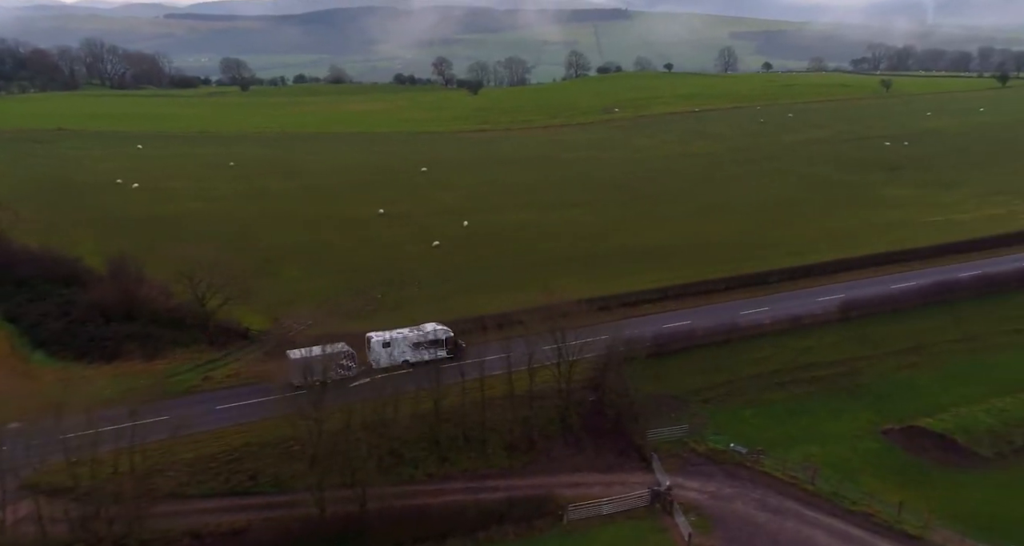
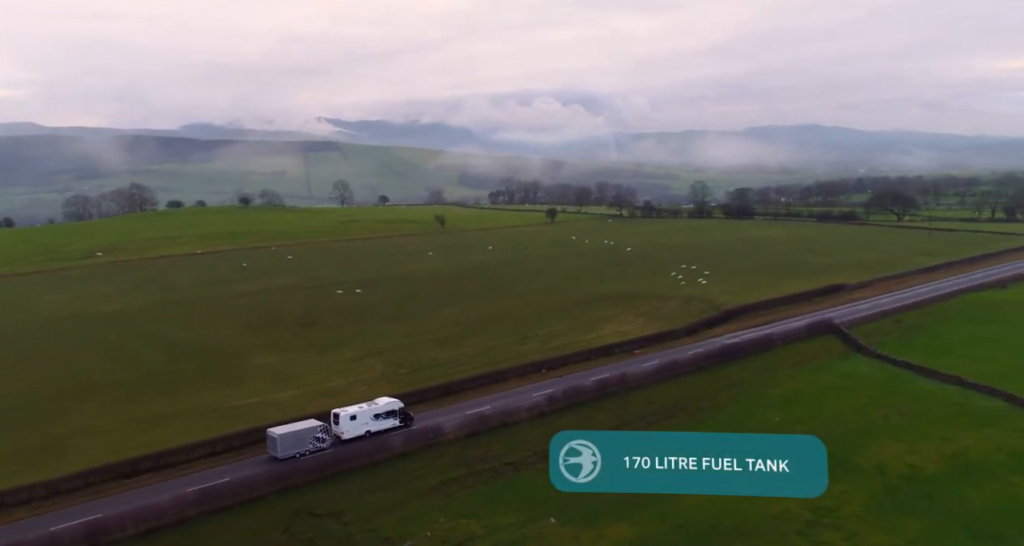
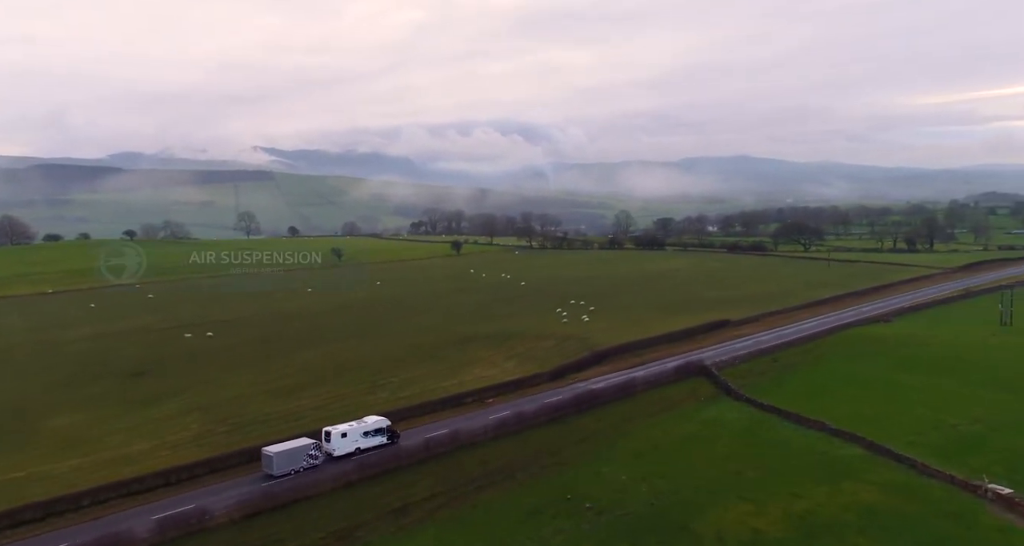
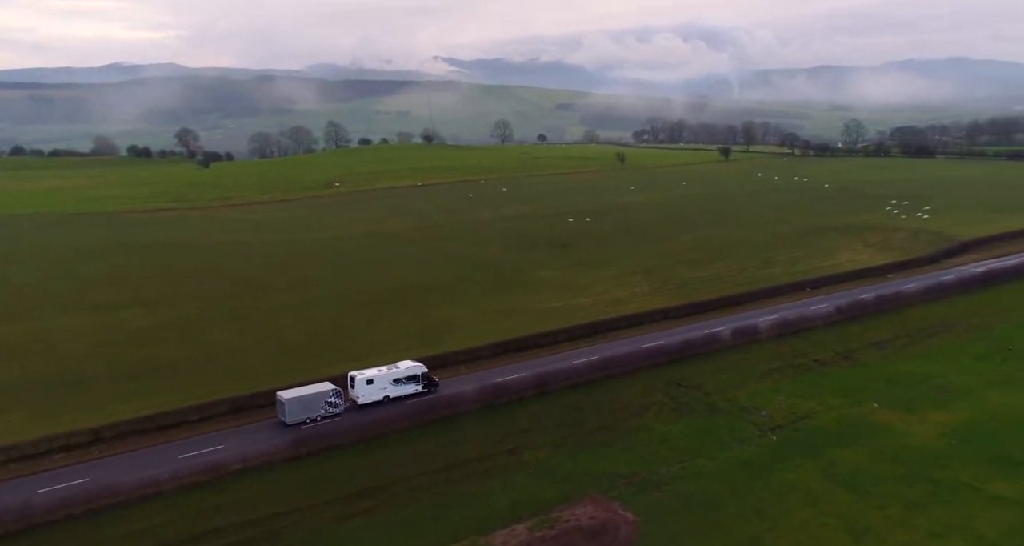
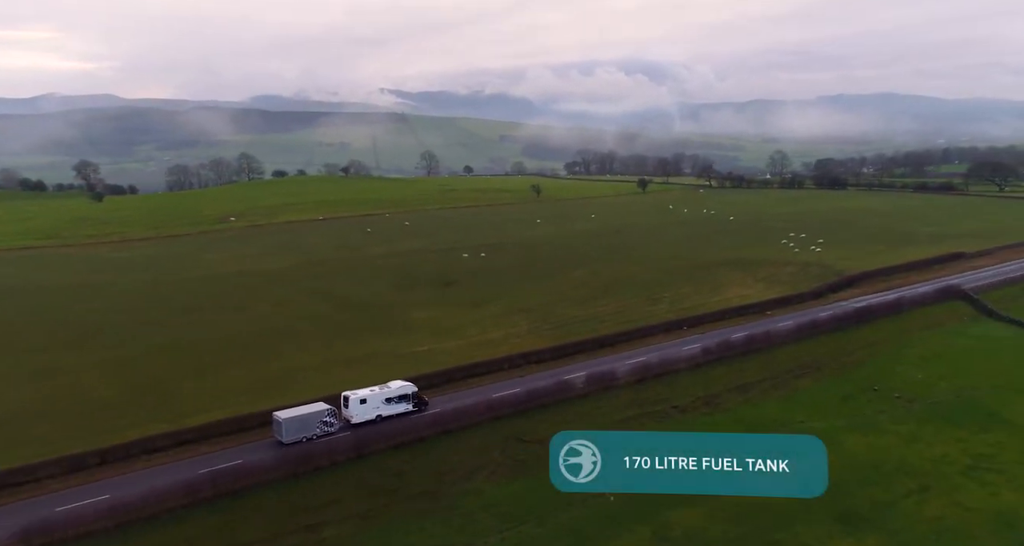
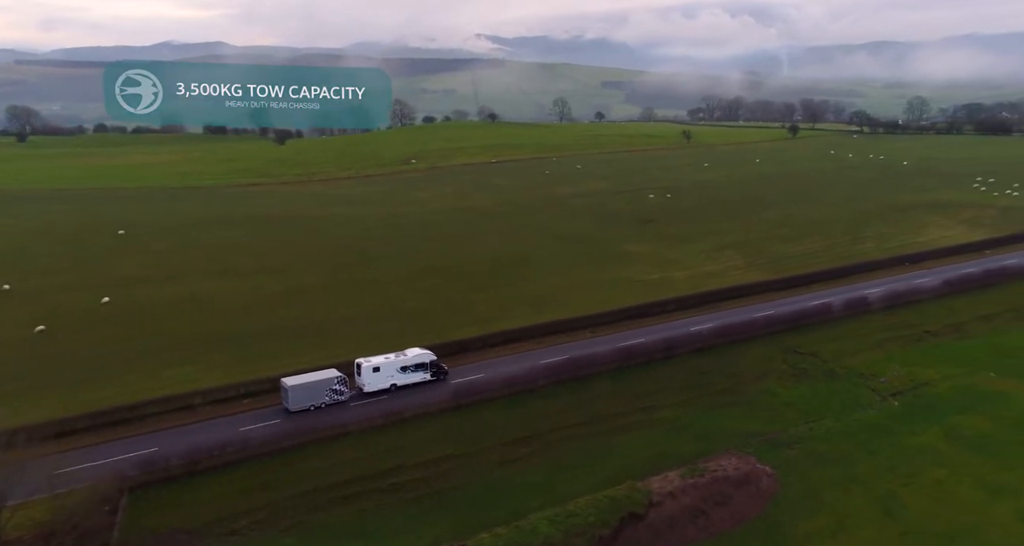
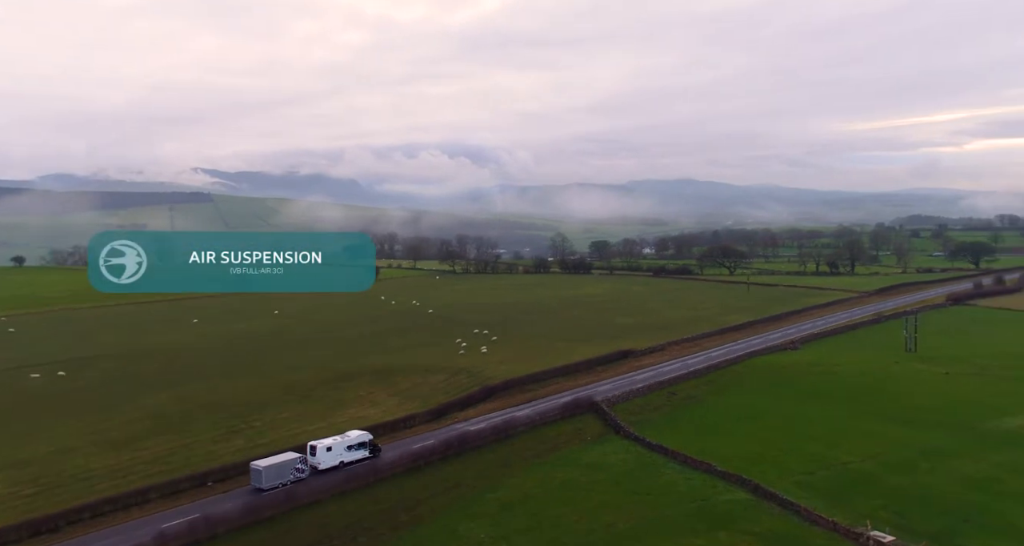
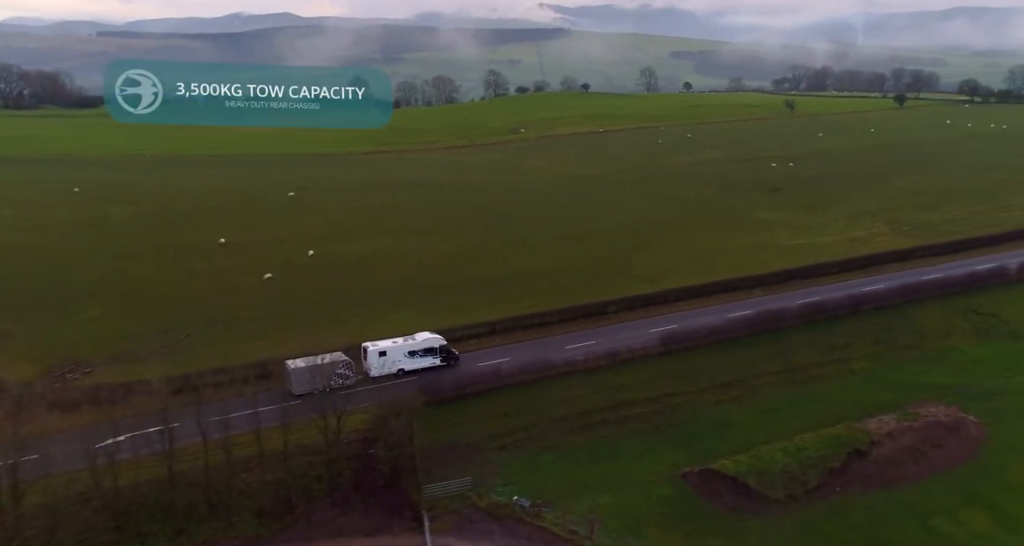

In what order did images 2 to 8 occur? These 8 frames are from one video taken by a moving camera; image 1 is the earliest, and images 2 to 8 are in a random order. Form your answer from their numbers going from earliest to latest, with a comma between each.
8, 6, 4, 5, 2, 3, 7
